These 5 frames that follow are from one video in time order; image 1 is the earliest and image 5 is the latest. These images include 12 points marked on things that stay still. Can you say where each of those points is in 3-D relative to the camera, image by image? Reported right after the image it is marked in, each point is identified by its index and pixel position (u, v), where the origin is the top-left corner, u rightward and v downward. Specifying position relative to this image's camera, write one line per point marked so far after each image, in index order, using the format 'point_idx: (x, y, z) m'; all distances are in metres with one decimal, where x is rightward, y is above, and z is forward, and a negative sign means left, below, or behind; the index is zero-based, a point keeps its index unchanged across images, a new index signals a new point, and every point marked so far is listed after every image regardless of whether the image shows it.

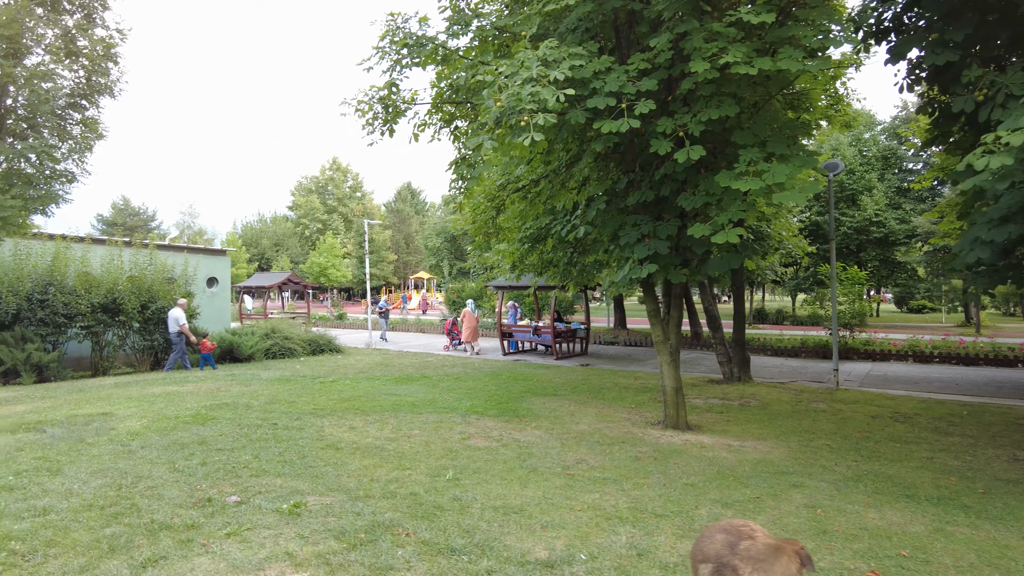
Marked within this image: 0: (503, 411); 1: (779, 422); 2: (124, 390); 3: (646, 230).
0: (-0.1, -1.7, +9.0) m
1: (+3.7, -1.8, +9.3) m
2: (-5.9, -1.6, +10.2) m
3: (+1.5, +0.6, +7.6) m
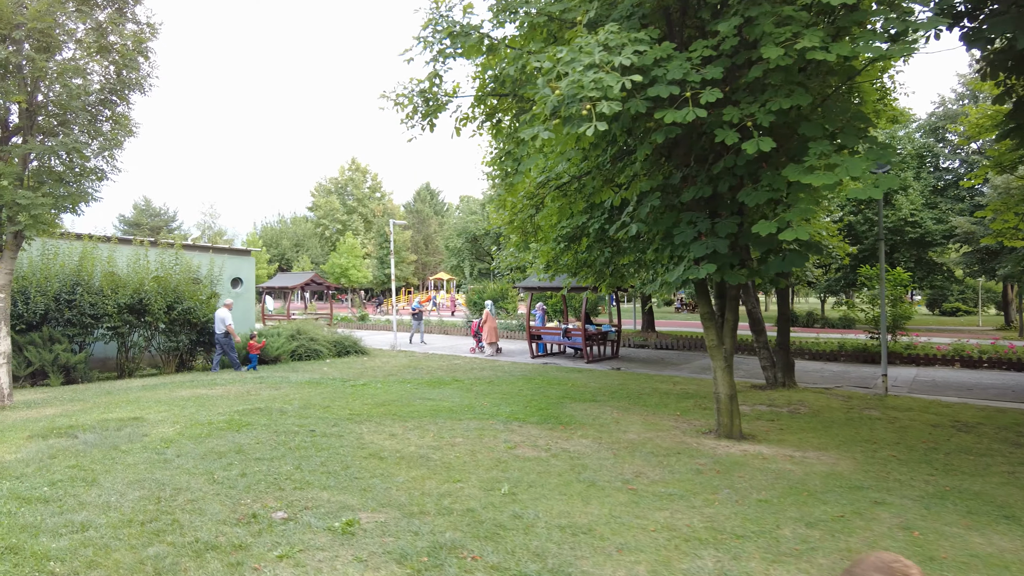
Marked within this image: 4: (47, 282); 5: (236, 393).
0: (+0.4, -1.7, +8.6) m
1: (+4.3, -1.9, +8.8) m
2: (-5.4, -1.6, +10.0) m
3: (+2.0, +0.6, +7.2) m
4: (-8.6, +0.1, +12.5) m
5: (-4.1, -1.6, +10.0) m
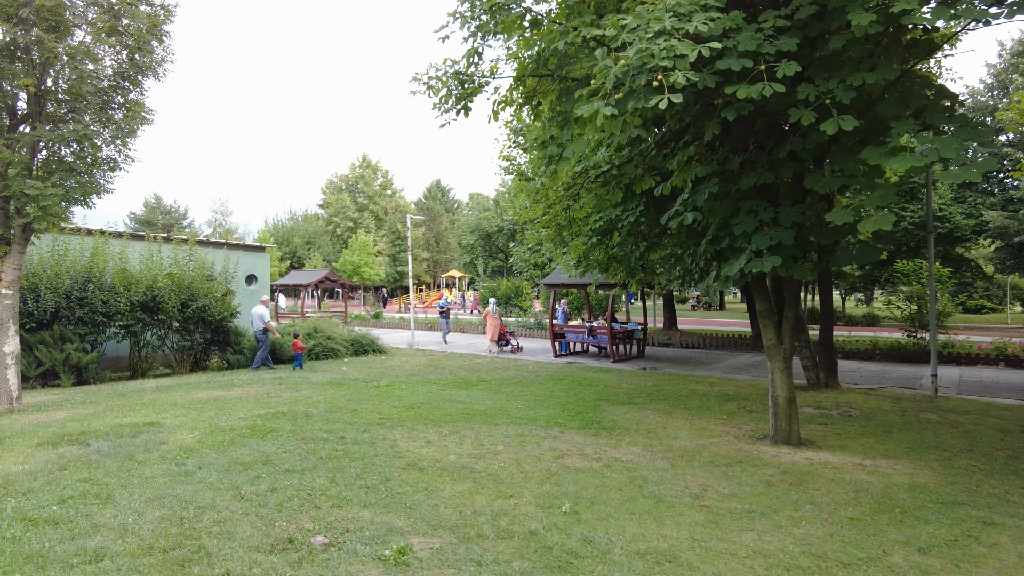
0: (+0.9, -1.6, +8.1) m
1: (+4.7, -1.8, +8.2) m
2: (-4.9, -1.5, +9.5) m
3: (+2.5, +0.7, +6.6) m
4: (-8.1, +0.2, +12.0) m
5: (-3.7, -1.5, +9.5) m
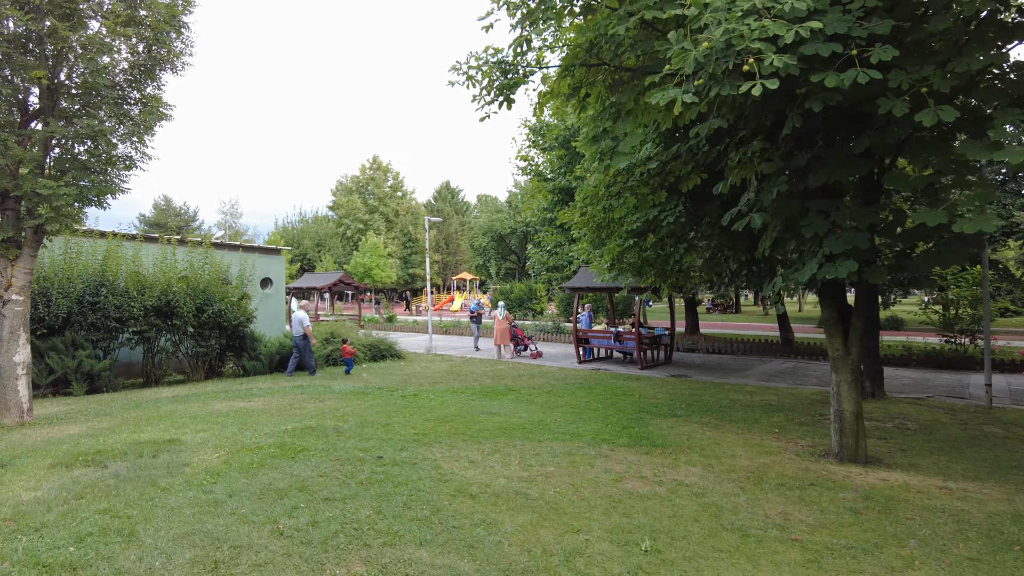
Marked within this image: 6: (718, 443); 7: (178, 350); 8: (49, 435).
0: (+1.4, -1.7, +7.5) m
1: (+5.2, -1.9, +7.6) m
2: (-4.4, -1.6, +9.0) m
3: (+3.0, +0.6, +6.1) m
4: (-7.6, +0.1, +11.5) m
5: (-3.2, -1.6, +9.0) m
6: (+2.4, -1.8, +7.8) m
7: (-6.6, -1.2, +13.2) m
8: (-4.8, -1.5, +6.9) m
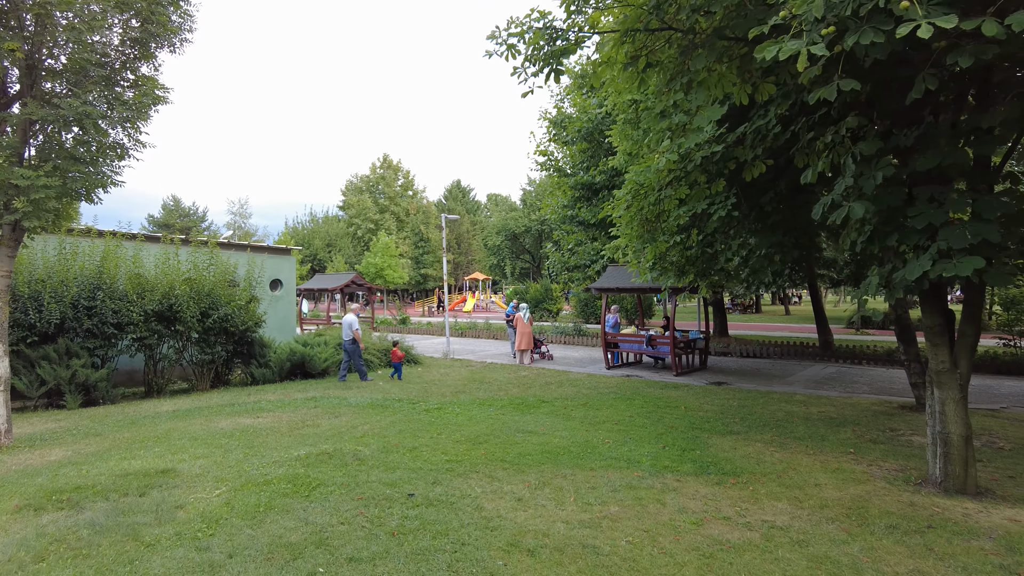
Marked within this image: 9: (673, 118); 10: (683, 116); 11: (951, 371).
0: (+1.8, -1.7, +6.5) m
1: (+5.6, -1.9, +6.6) m
2: (-3.9, -1.6, +8.1) m
3: (+3.4, +0.6, +5.0) m
4: (-7.1, 0.0, +10.7) m
5: (-2.7, -1.6, +8.1) m
6: (+2.8, -1.8, +6.8) m
7: (-6.1, -1.3, +12.3) m
8: (-4.4, -1.6, +6.0) m
9: (+1.5, +1.6, +6.2) m
10: (+1.5, +1.5, +6.0) m
11: (+3.8, -0.7, +5.8) m
